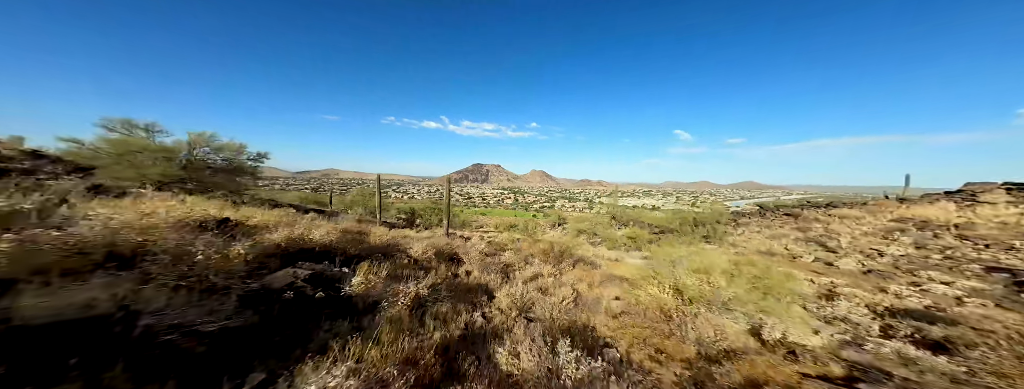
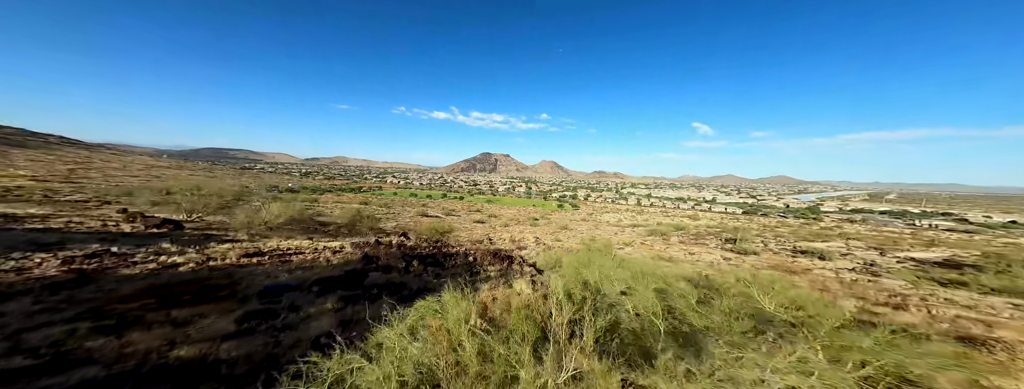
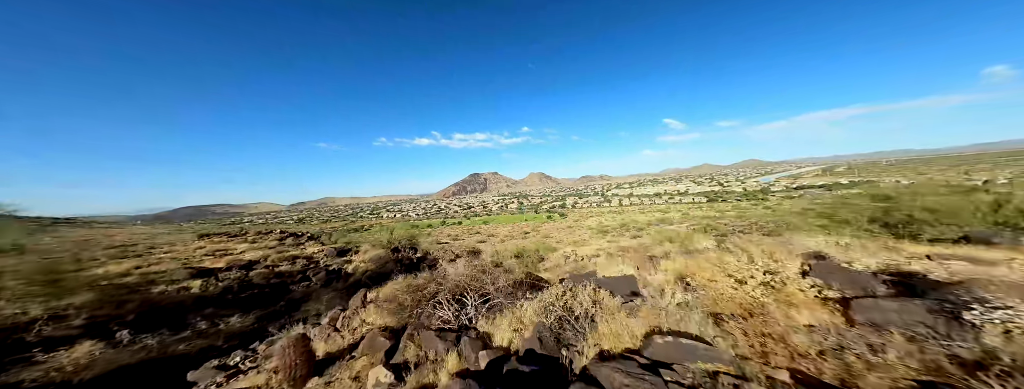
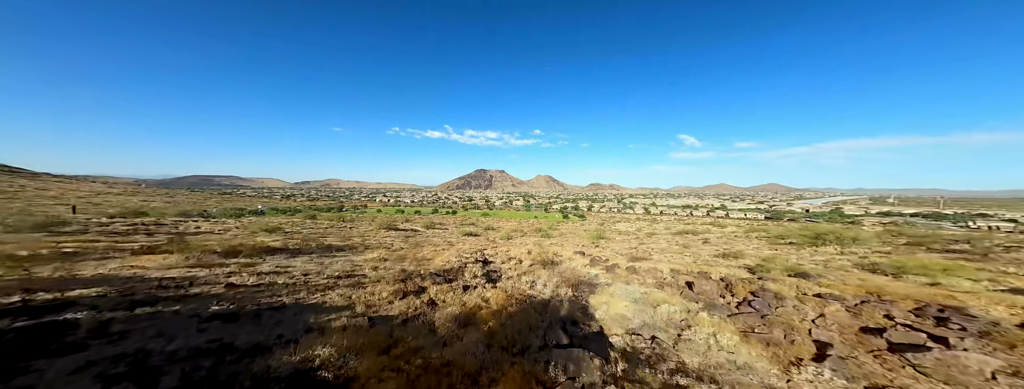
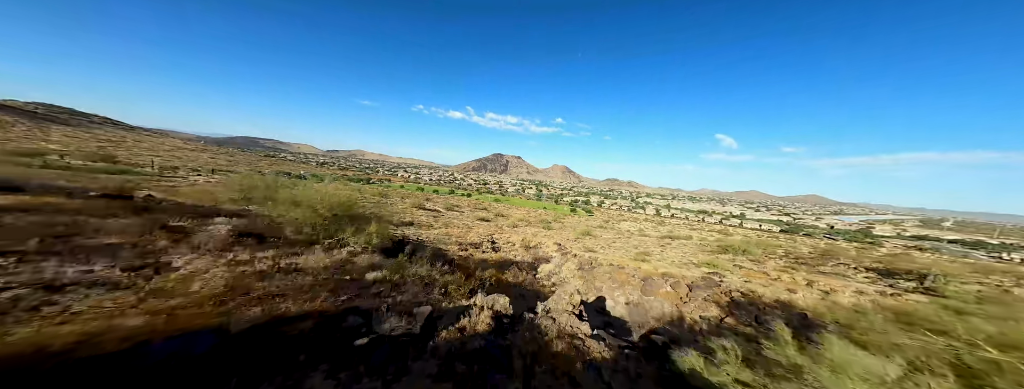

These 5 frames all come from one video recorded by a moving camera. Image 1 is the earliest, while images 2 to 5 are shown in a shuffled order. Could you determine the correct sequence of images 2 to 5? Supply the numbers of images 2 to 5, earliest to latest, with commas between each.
3, 2, 5, 4
